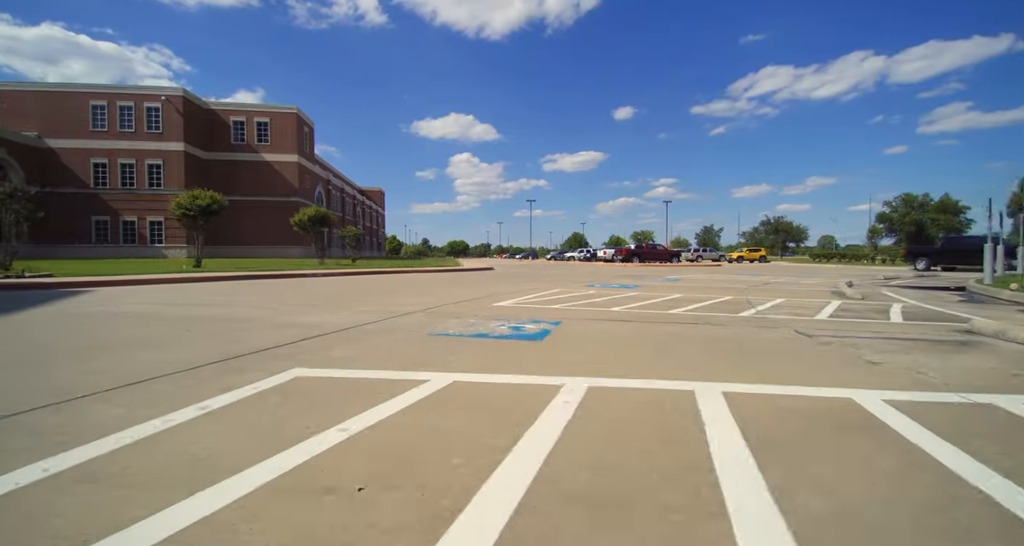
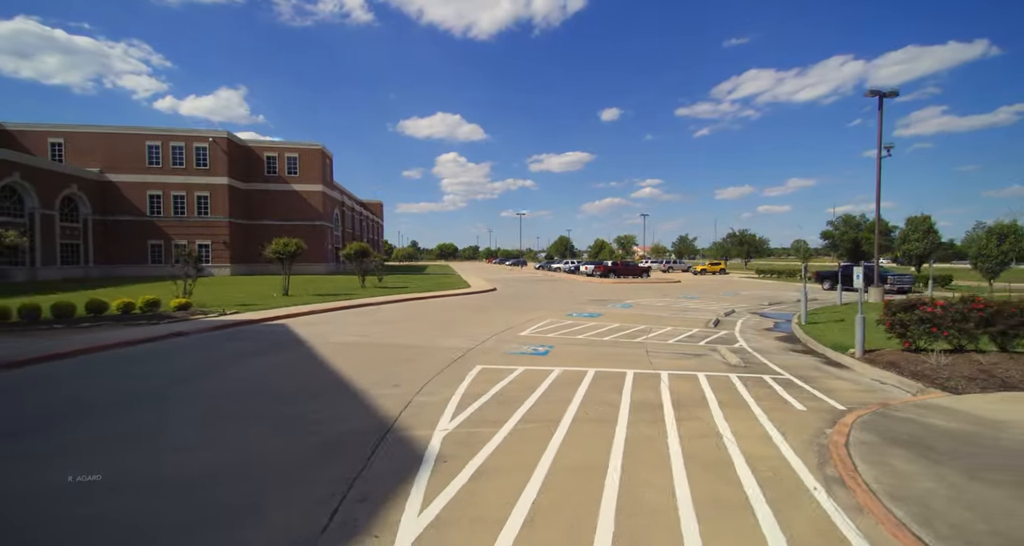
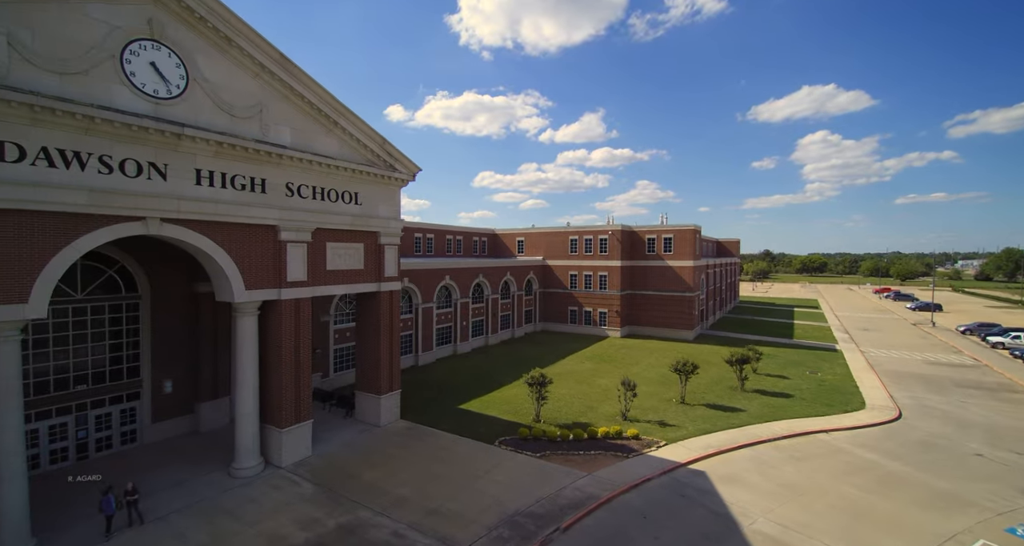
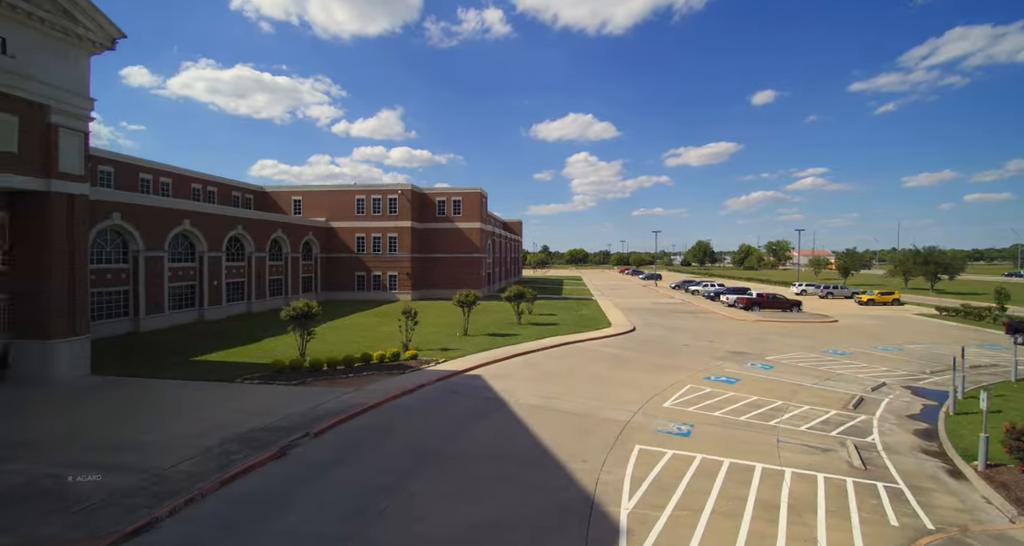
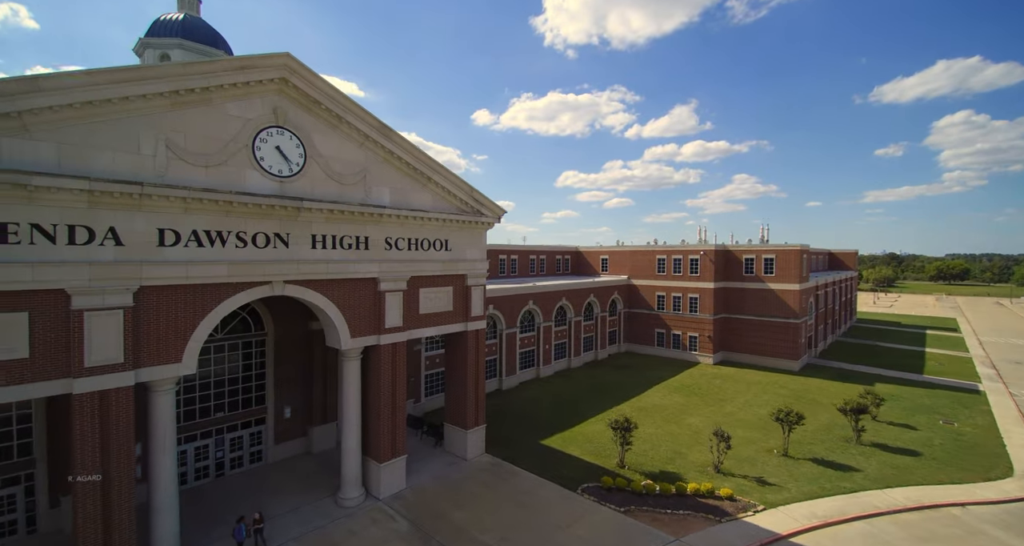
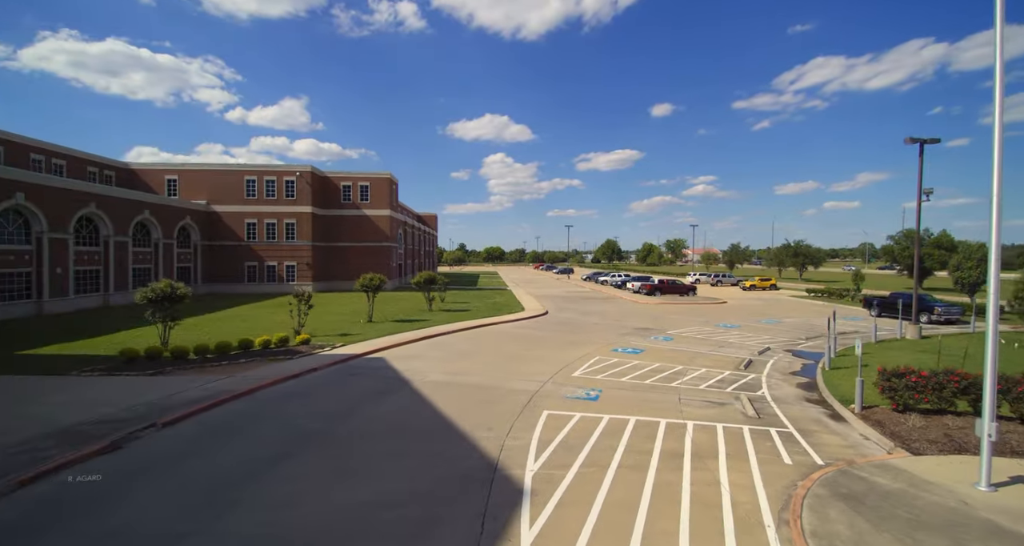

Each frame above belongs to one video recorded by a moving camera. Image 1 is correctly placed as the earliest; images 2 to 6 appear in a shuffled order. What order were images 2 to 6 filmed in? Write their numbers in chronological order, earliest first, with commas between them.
2, 6, 4, 3, 5
